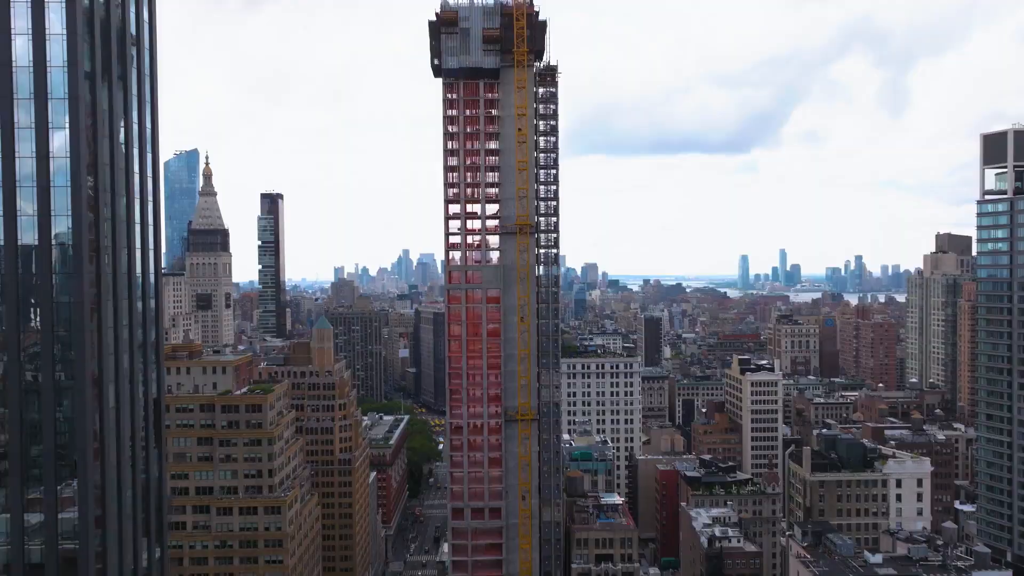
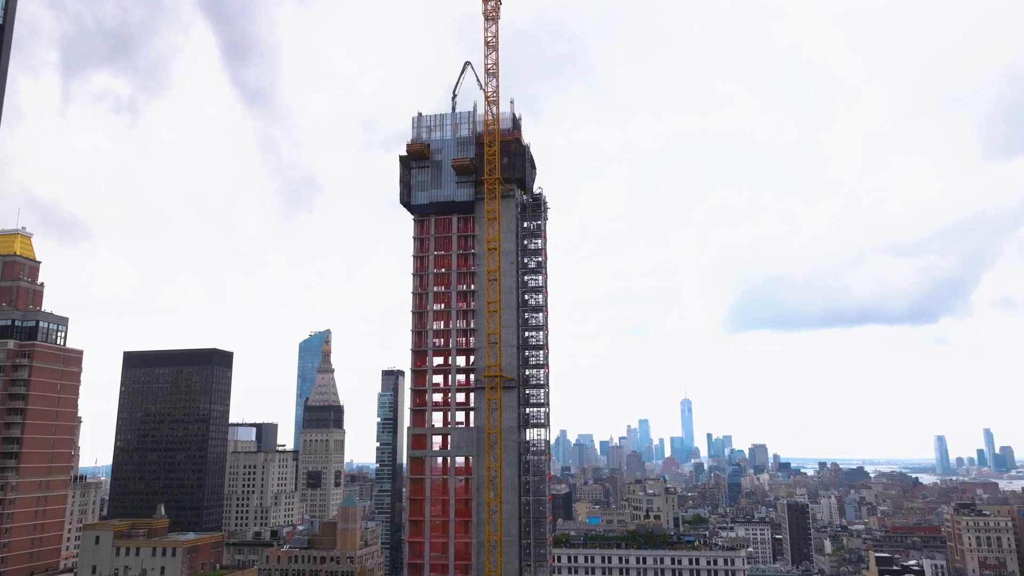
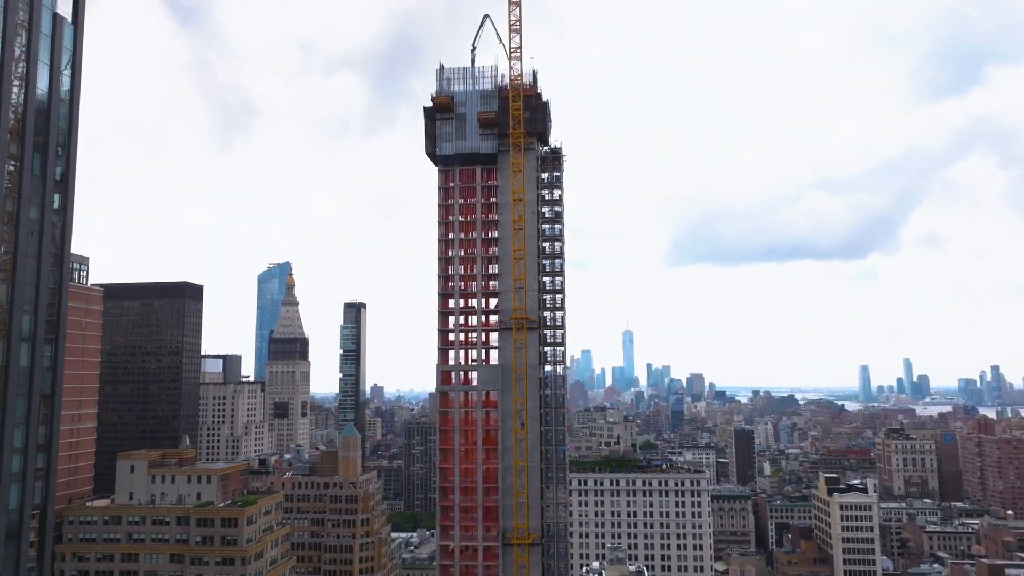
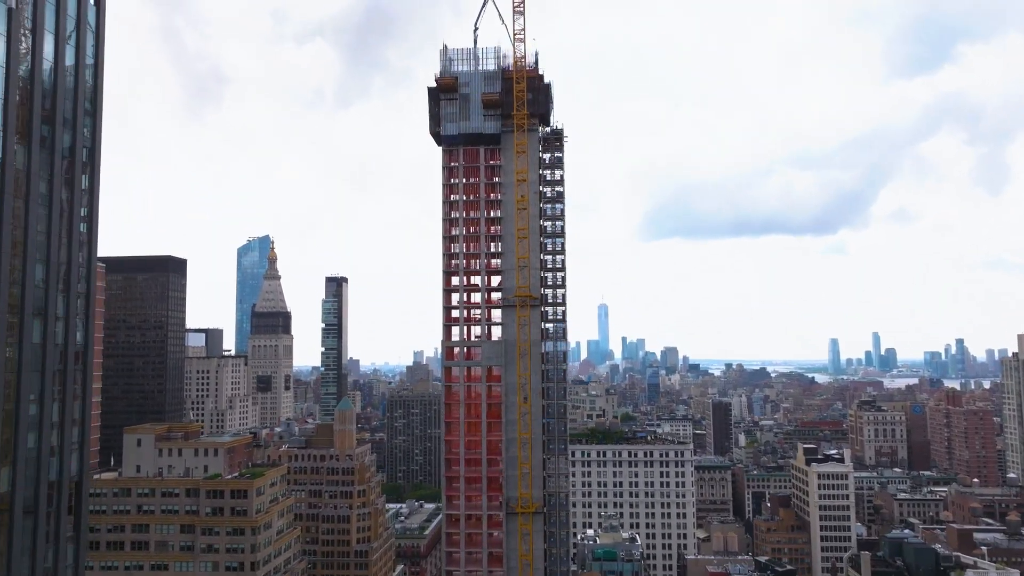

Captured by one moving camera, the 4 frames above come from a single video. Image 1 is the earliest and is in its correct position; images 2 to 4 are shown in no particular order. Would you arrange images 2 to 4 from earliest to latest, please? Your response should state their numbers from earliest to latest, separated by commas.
4, 3, 2
